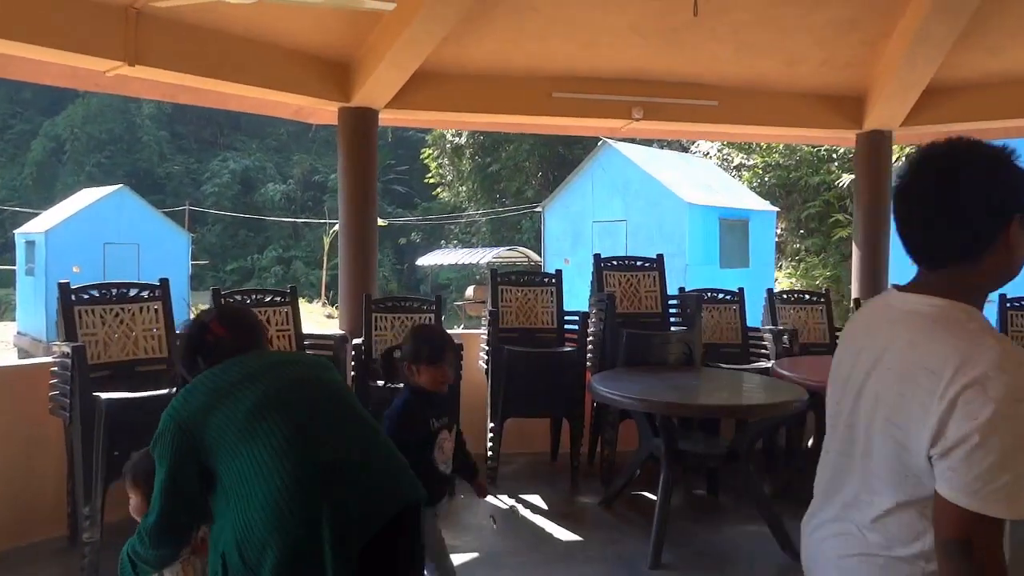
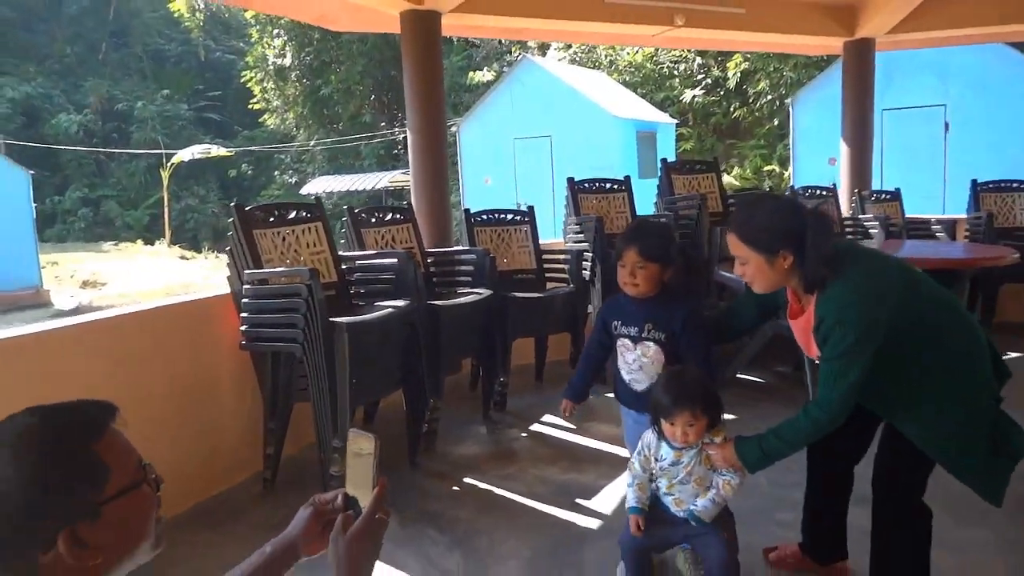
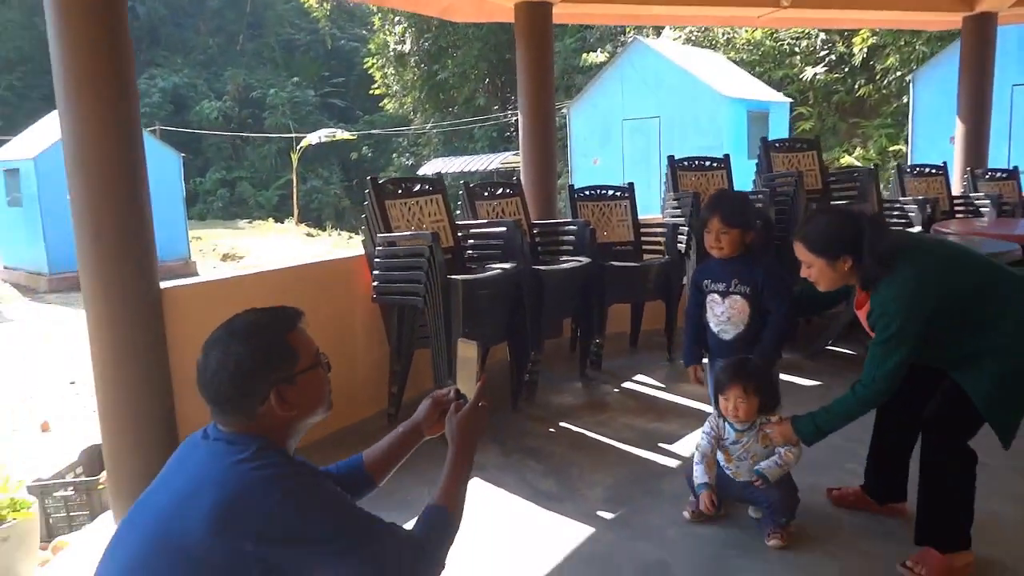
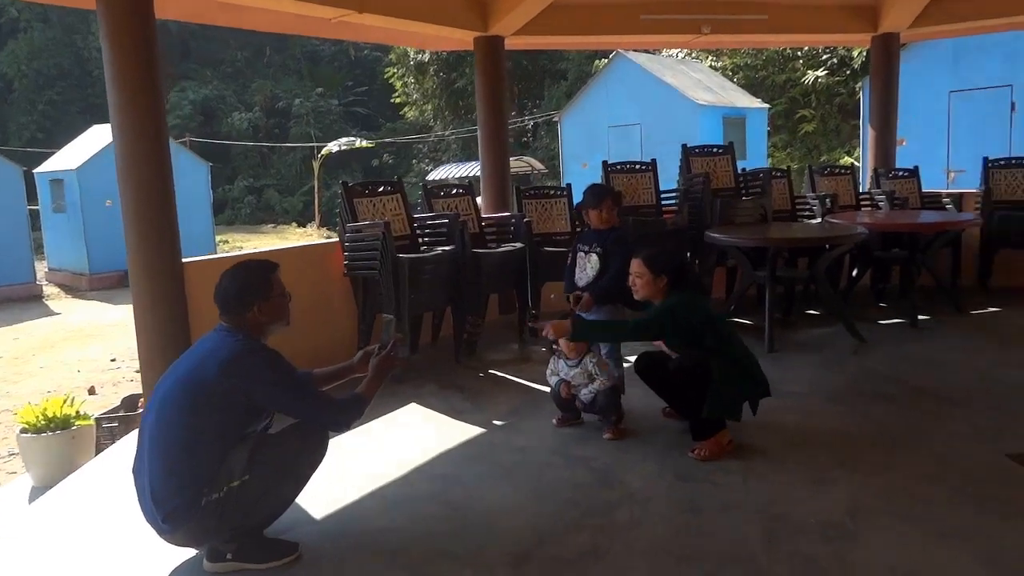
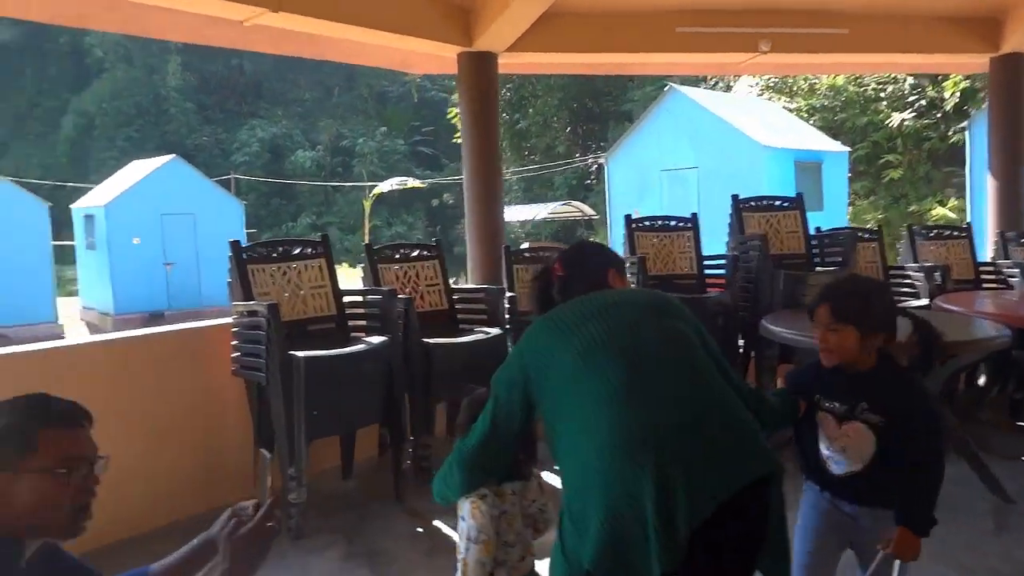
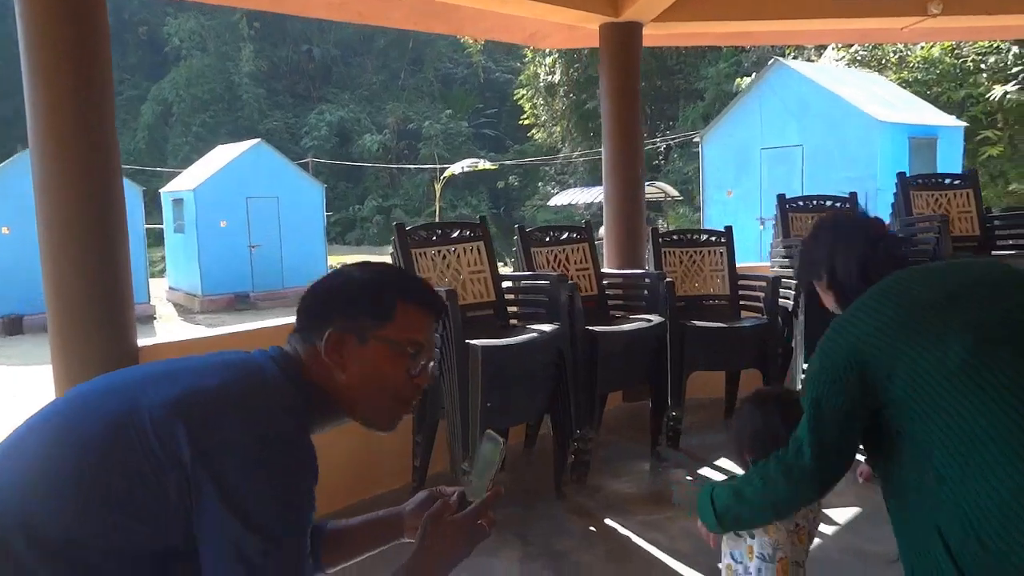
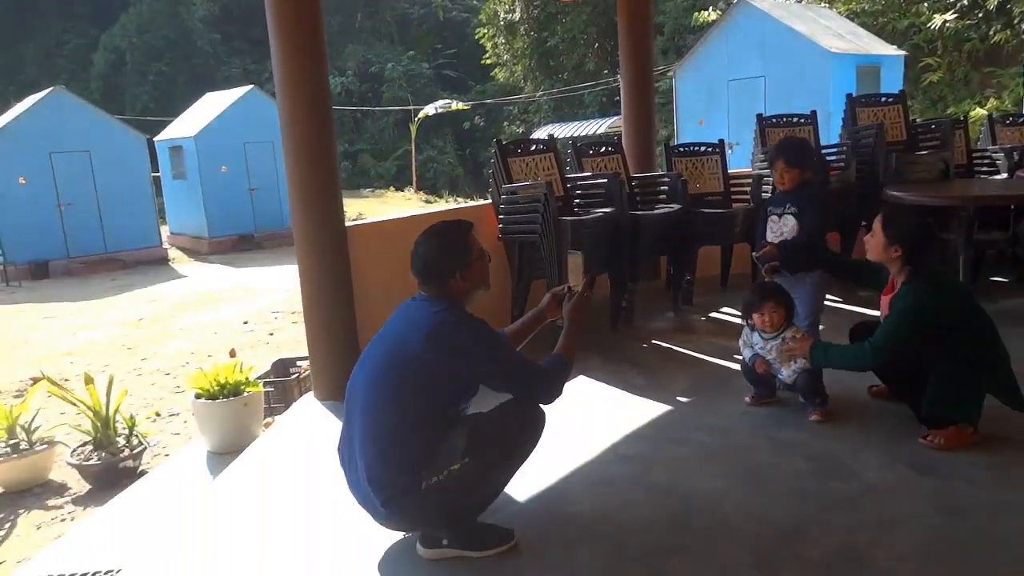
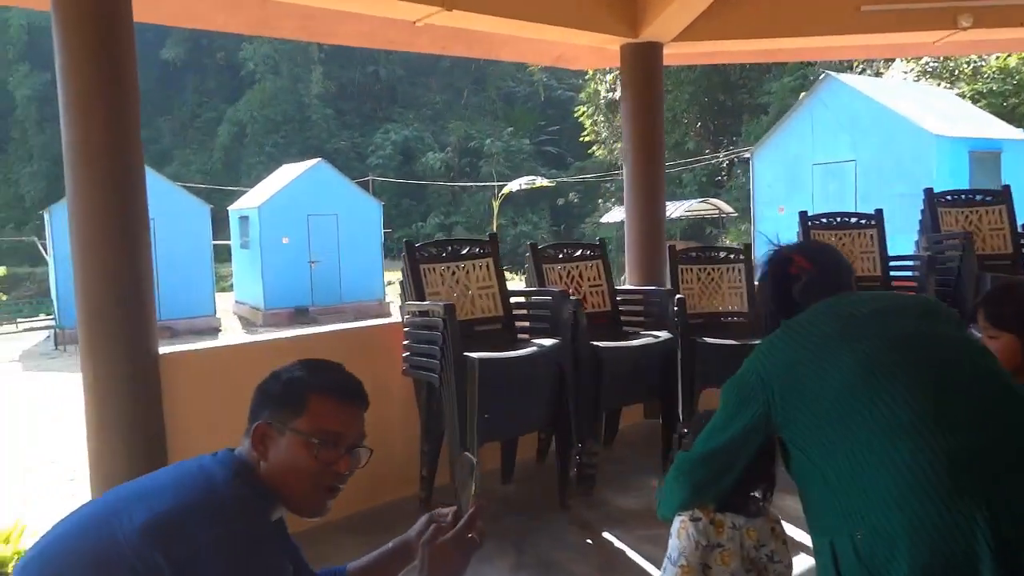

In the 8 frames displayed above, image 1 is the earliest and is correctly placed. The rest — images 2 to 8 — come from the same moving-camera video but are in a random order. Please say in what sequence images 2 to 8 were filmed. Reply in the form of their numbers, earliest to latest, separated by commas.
5, 8, 6, 2, 3, 7, 4
